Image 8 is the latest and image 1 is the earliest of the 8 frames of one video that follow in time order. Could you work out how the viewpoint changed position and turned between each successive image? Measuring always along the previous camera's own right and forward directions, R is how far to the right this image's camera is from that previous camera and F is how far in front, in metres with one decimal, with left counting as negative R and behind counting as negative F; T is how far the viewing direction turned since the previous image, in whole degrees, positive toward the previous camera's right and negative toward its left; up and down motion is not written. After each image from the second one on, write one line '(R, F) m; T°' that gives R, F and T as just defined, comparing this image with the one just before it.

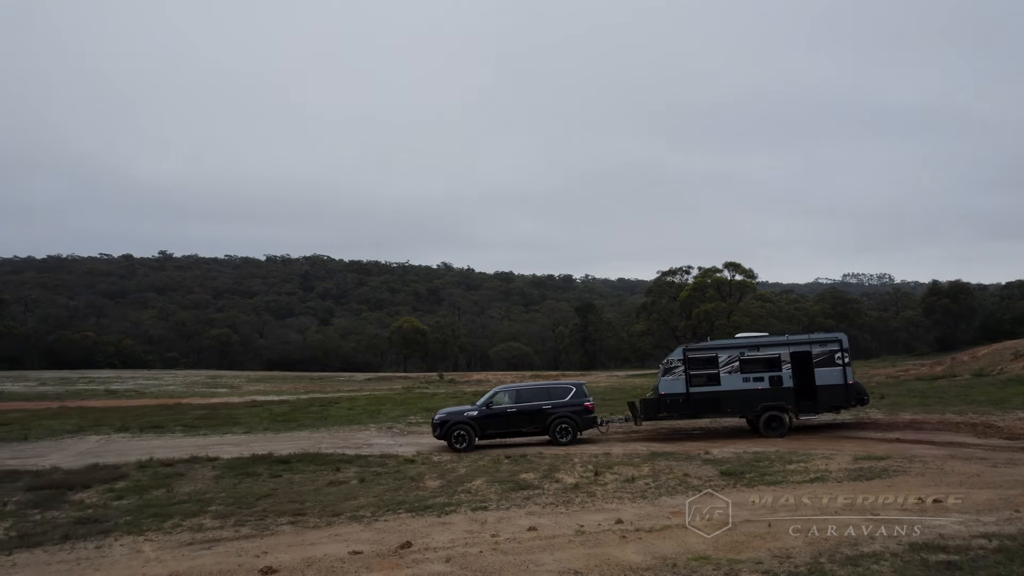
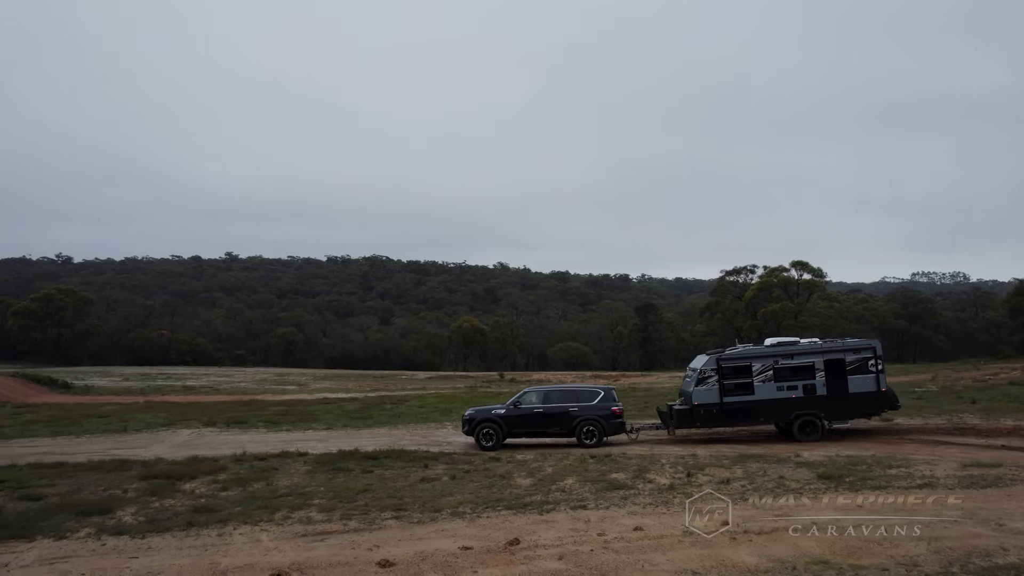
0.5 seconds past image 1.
(-0.6, -0.1) m; -5°
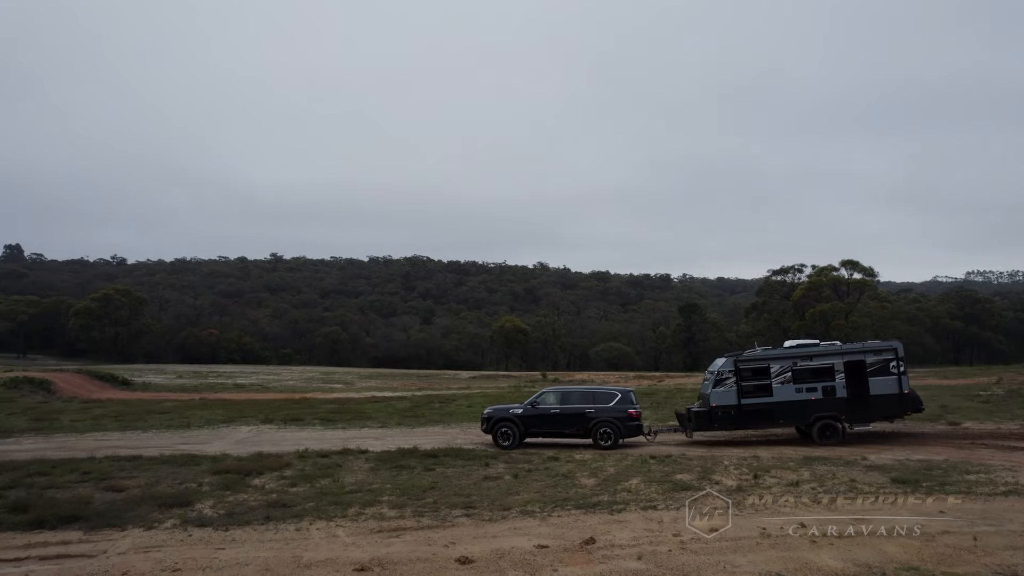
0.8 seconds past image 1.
(-0.4, -0.1) m; -3°
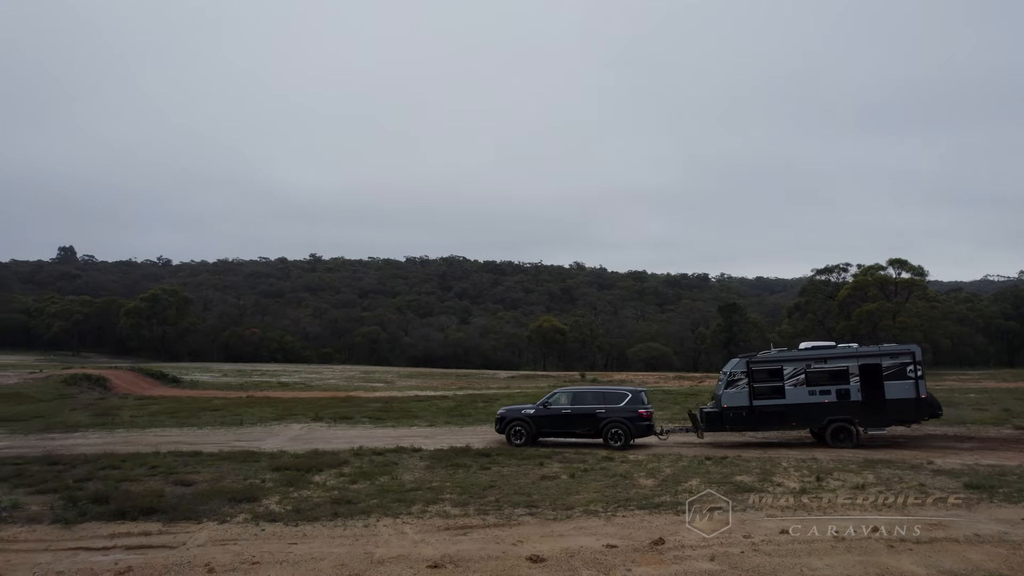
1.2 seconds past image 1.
(-0.4, -0.1) m; -3°
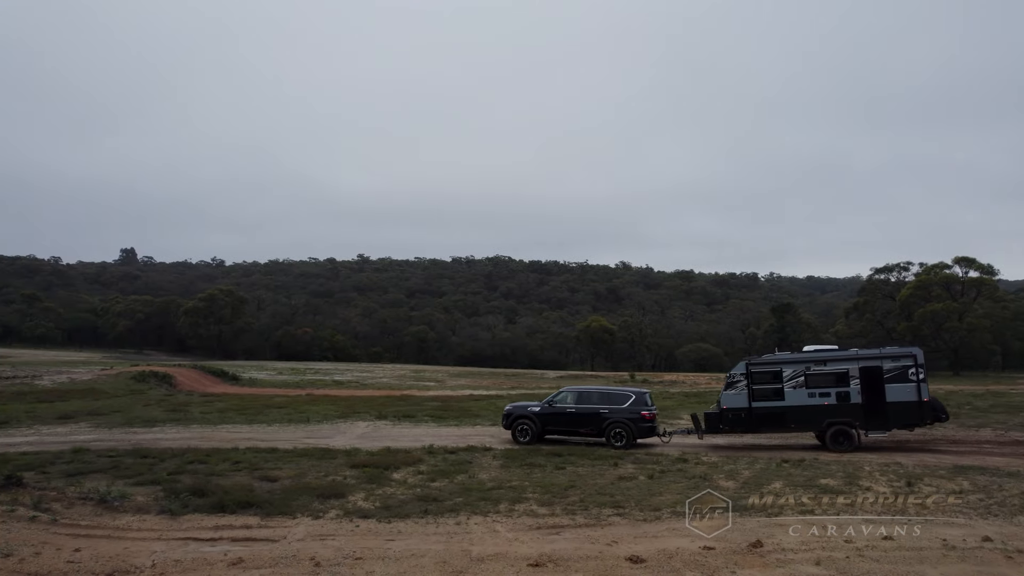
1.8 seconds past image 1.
(-0.6, -0.1) m; -4°
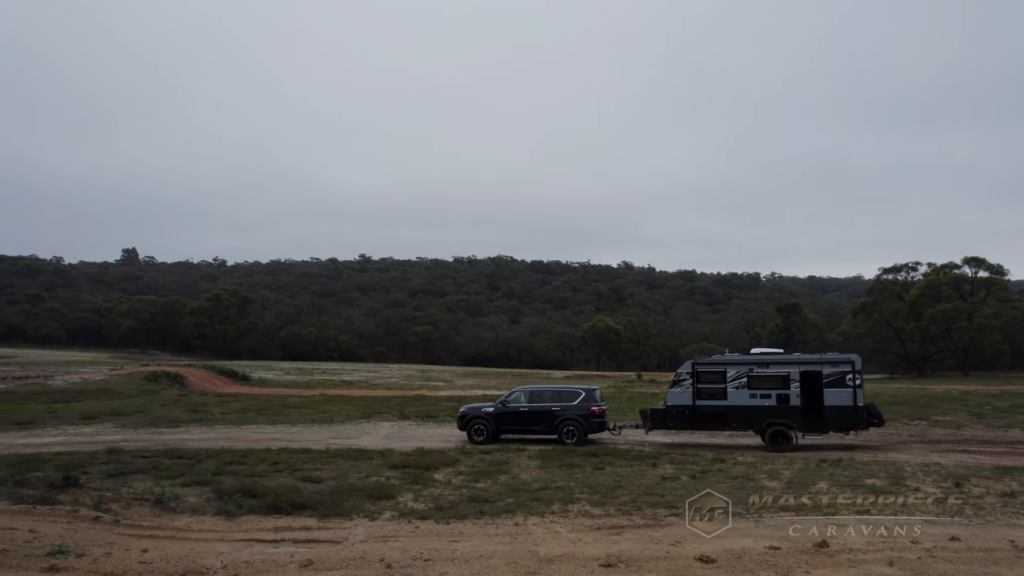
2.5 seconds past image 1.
(-0.8, 0.0) m; 0°
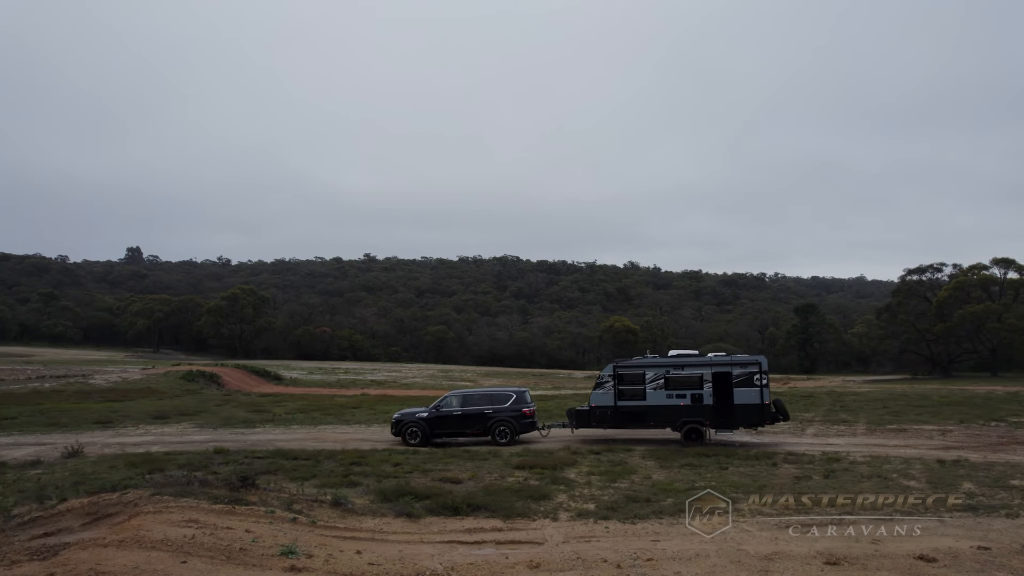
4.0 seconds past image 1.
(-2.5, -0.1) m; 0°
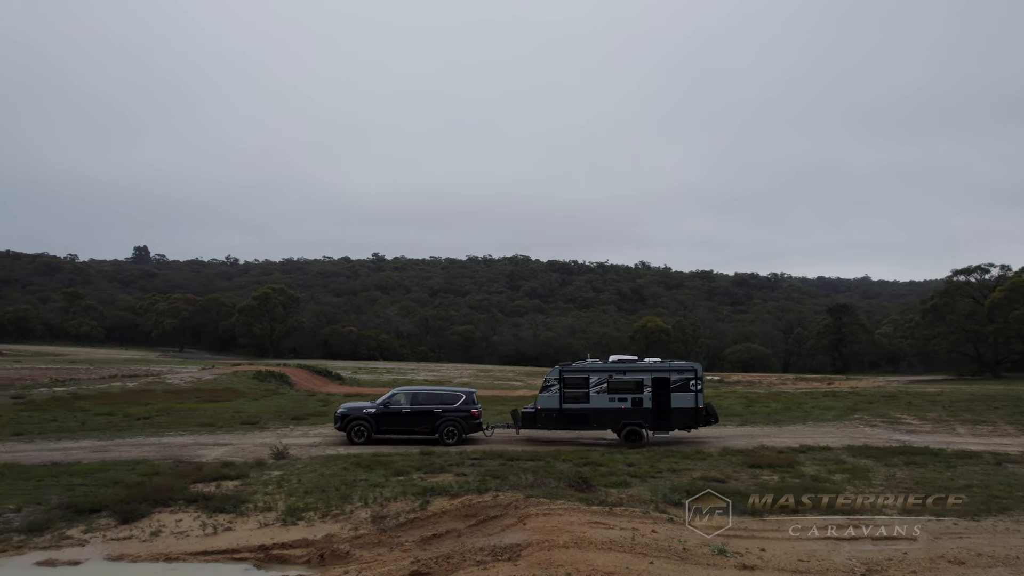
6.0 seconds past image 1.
(-4.8, -0.1) m; +1°
